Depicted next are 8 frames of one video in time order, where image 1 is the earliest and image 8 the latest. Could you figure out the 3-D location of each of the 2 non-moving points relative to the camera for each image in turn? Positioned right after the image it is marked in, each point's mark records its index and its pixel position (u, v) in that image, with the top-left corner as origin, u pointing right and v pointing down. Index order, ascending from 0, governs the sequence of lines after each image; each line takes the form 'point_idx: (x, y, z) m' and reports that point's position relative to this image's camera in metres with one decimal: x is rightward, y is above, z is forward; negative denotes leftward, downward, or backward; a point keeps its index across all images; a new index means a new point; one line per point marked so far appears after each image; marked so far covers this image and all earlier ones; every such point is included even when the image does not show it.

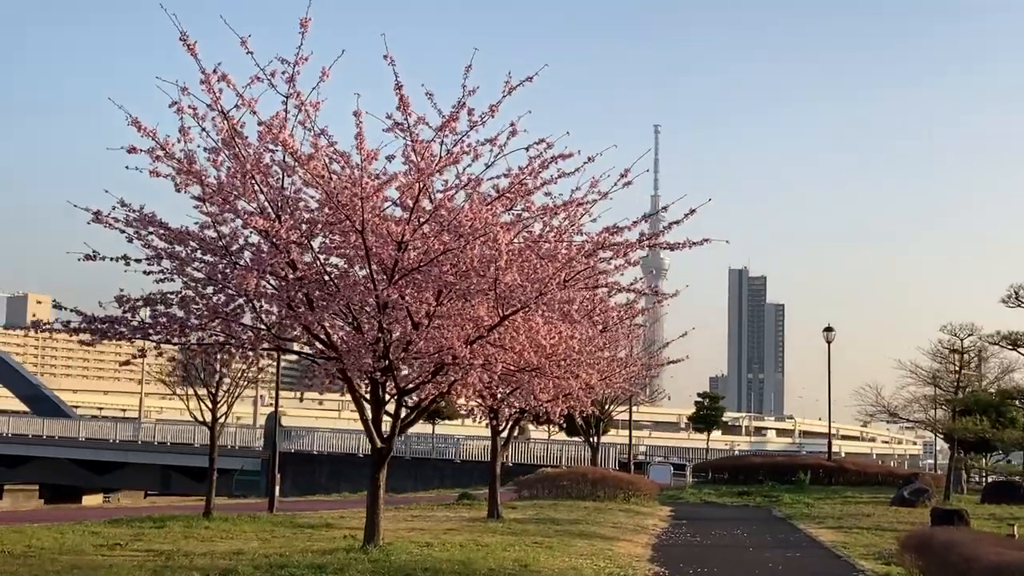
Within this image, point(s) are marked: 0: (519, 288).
0: (+0.1, 0.0, +12.2) m
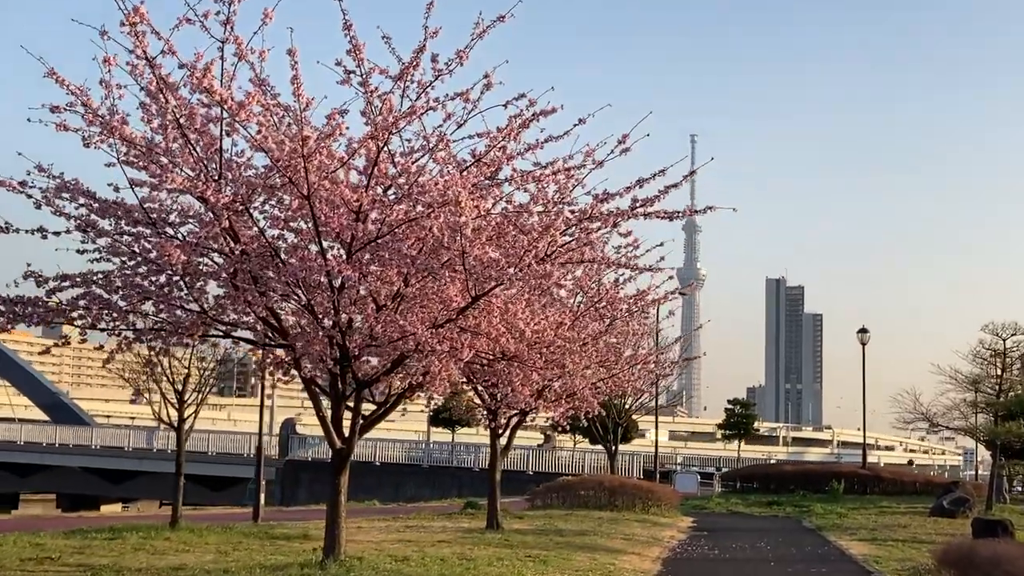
0: (-0.1, +0.2, +10.5) m
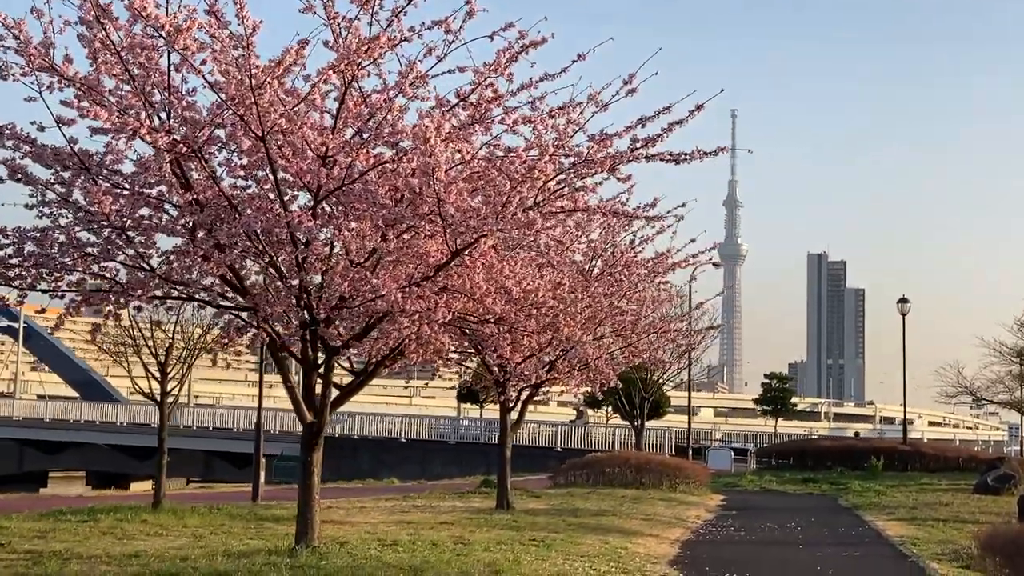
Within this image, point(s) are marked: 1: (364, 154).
0: (-0.2, +0.5, +9.3) m
1: (-0.9, +0.8, +9.4) m
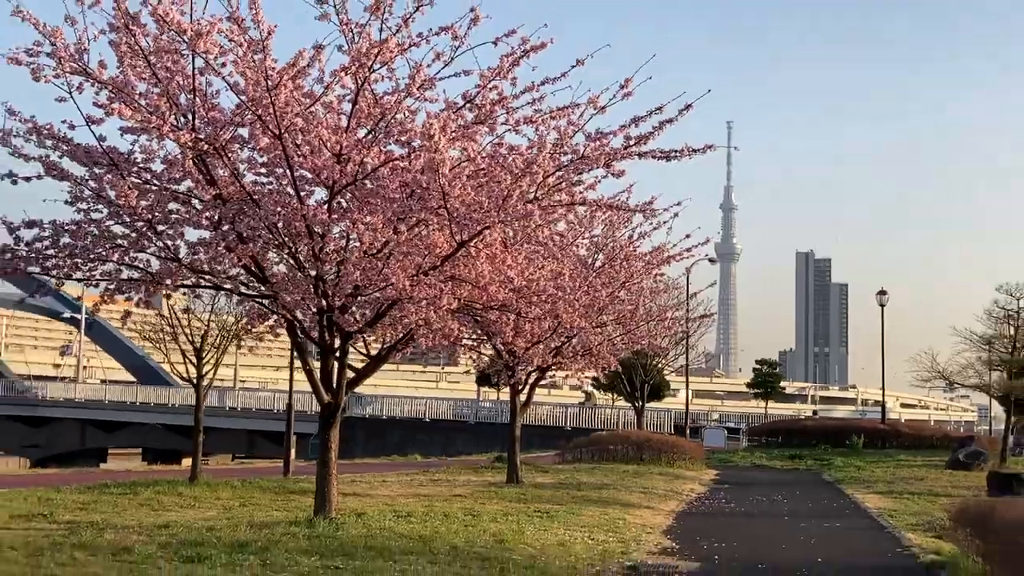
0: (-0.2, +0.5, +10.2) m
1: (-0.9, +0.9, +10.3) m
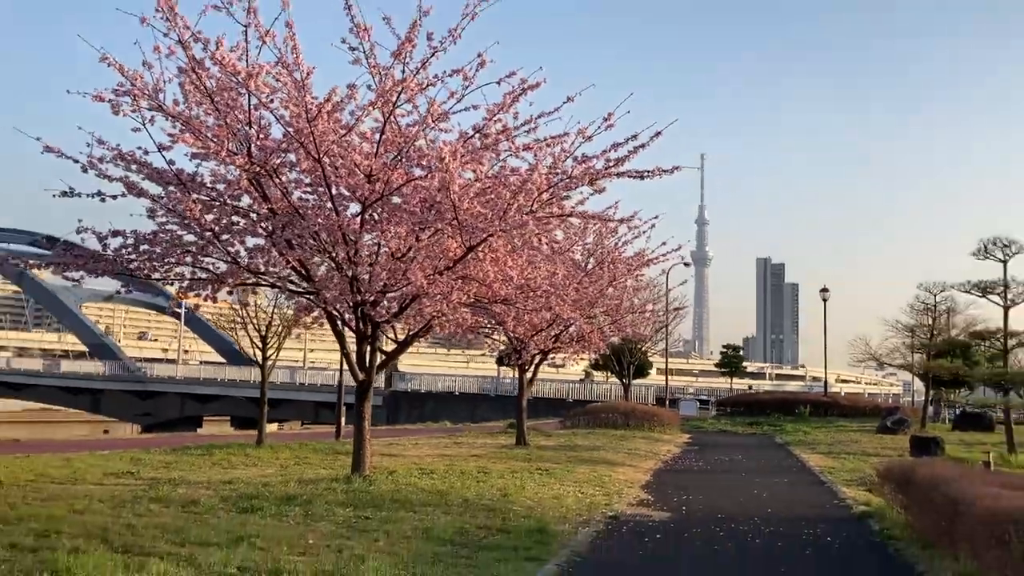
0: (-0.2, +0.6, +12.3) m
1: (-0.9, +0.9, +12.3) m
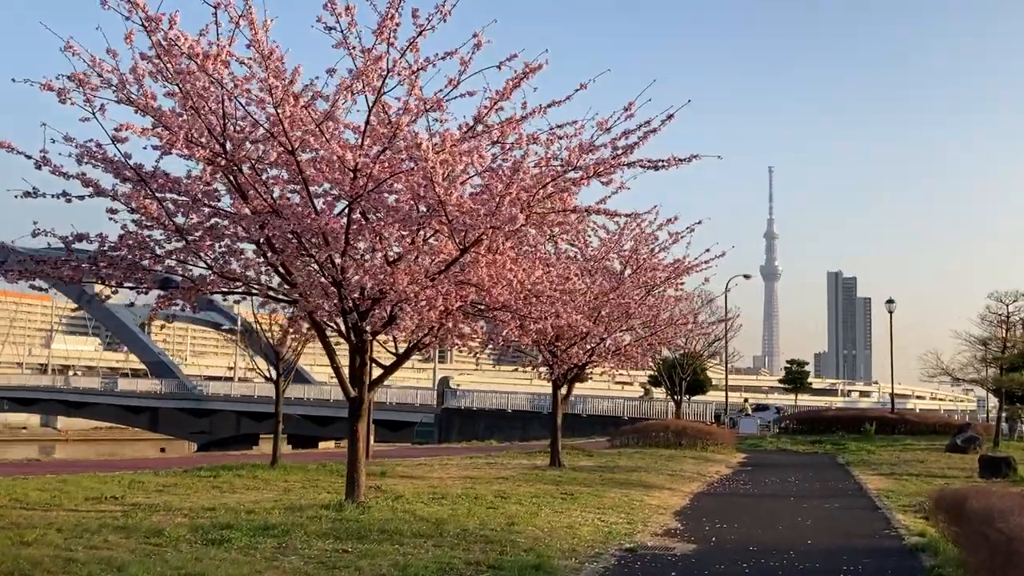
0: (-0.2, +0.5, +11.0) m
1: (-0.9, +0.9, +11.2) m
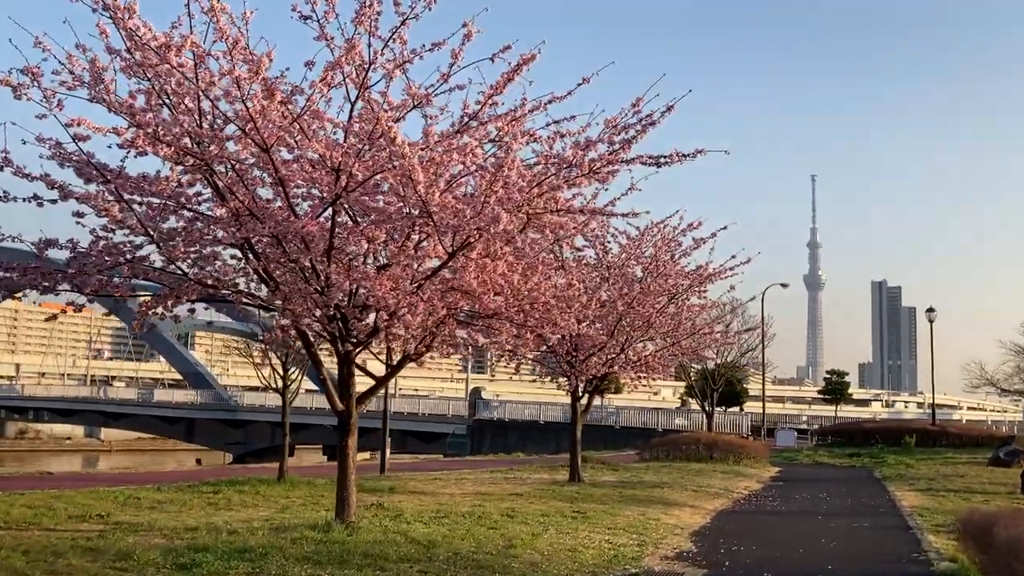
0: (-0.3, +0.5, +10.3) m
1: (-0.9, +0.8, +10.5) m
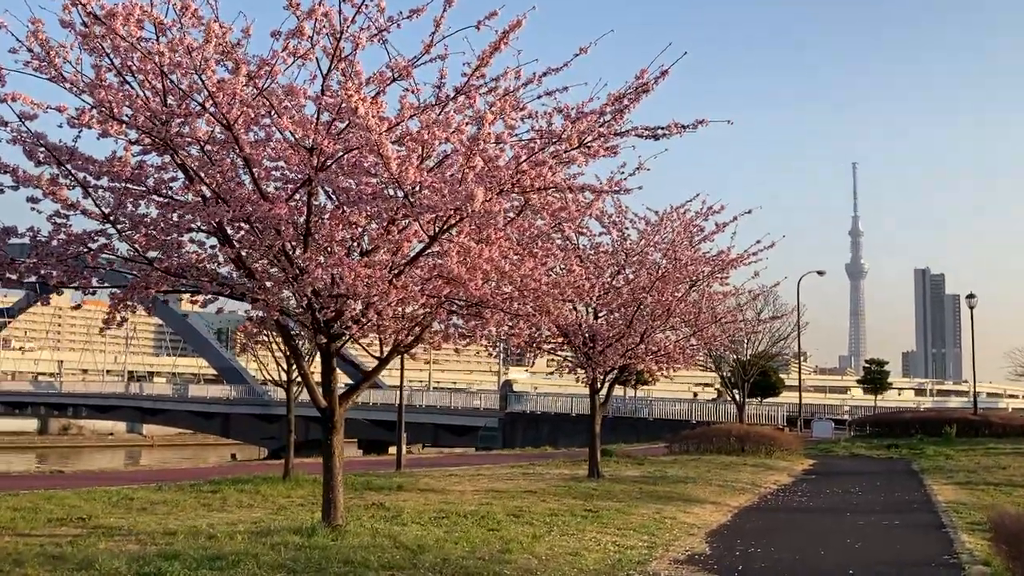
0: (-0.3, +0.6, +9.5) m
1: (-1.0, +0.9, +9.7) m
